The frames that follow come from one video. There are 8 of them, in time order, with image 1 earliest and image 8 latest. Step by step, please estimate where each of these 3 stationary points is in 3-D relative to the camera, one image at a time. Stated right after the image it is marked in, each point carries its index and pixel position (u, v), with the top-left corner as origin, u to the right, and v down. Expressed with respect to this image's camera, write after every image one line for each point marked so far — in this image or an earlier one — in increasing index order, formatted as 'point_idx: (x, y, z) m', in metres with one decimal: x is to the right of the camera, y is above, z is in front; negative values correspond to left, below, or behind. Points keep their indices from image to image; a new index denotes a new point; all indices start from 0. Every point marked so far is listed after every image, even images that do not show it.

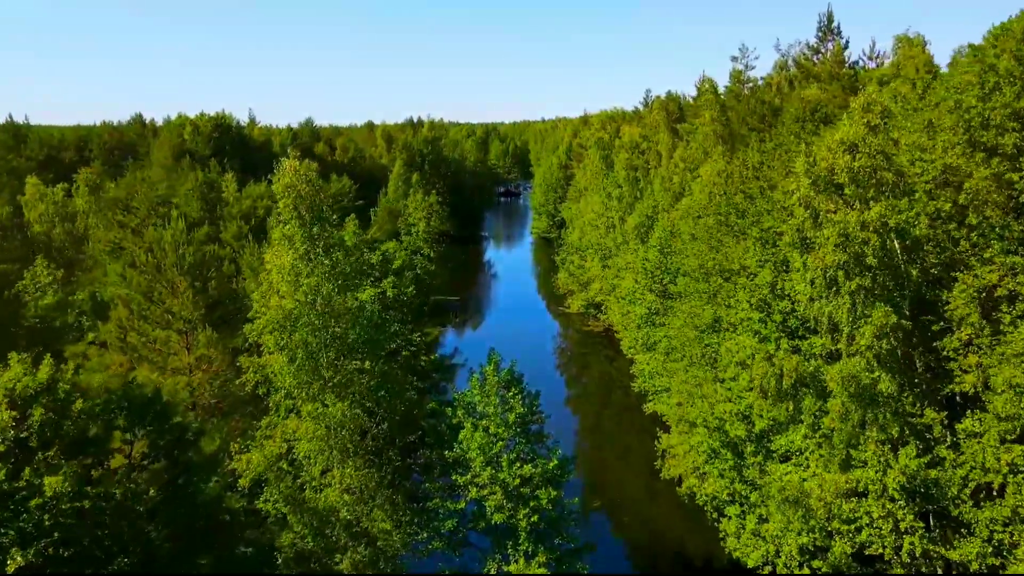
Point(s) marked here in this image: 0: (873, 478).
0: (+7.5, -3.9, +16.2) m
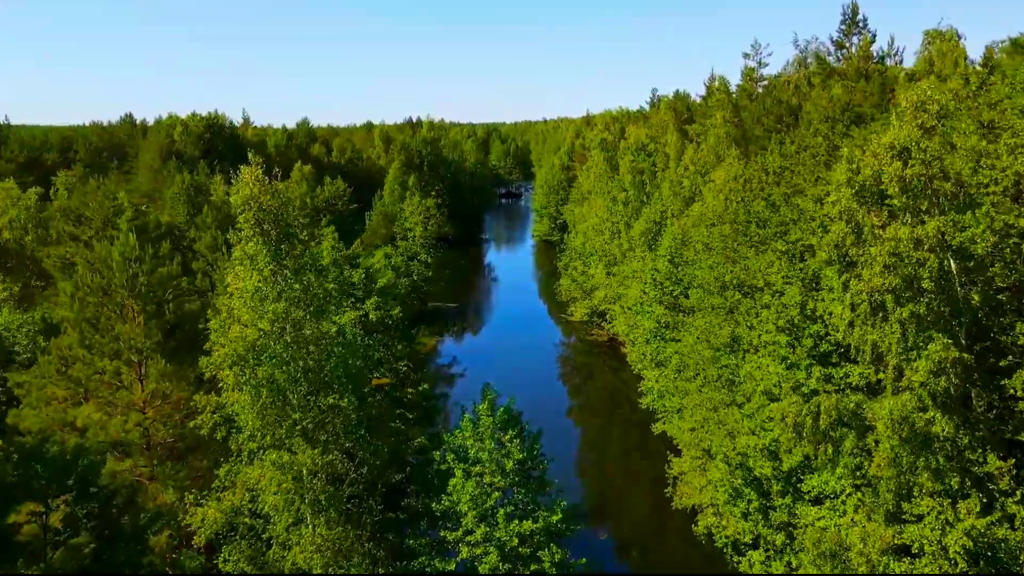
0: (+7.4, -4.4, +14.0) m
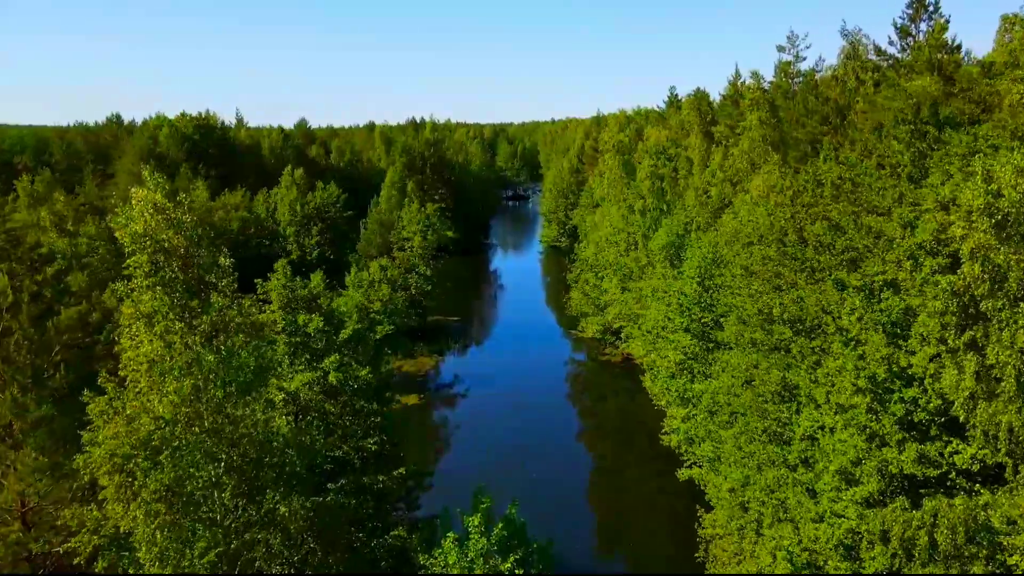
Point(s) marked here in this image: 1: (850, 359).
0: (+7.4, -5.3, +9.8) m
1: (+6.6, -1.4, +15.4) m
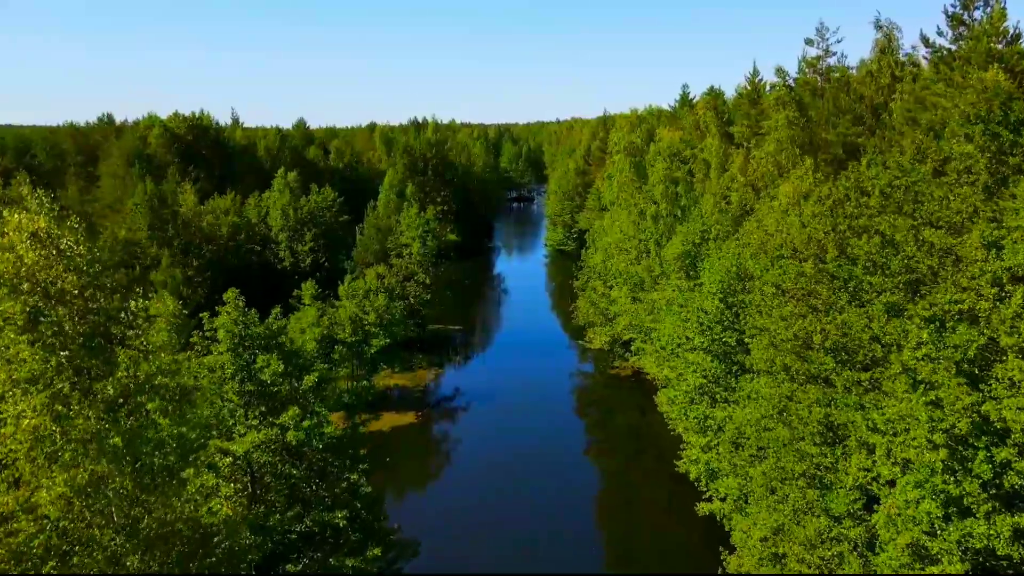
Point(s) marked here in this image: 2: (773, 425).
0: (+7.4, -5.9, +7.3) m
1: (+6.6, -1.9, +12.8) m
2: (+6.5, -3.4, +19.4) m
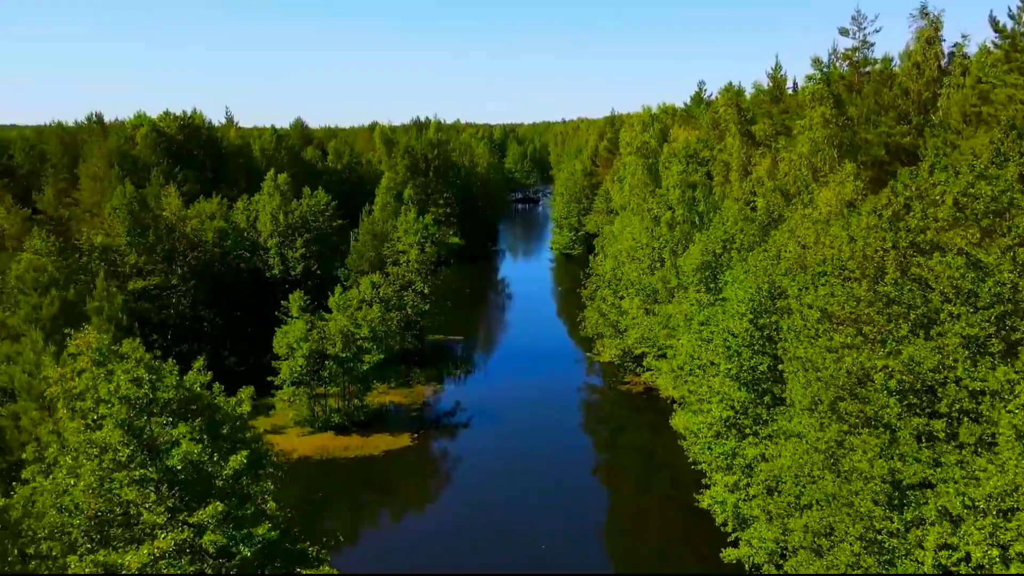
0: (+7.4, -6.4, +4.3) m
1: (+6.6, -2.5, +9.9) m
2: (+6.5, -3.9, +16.5) m
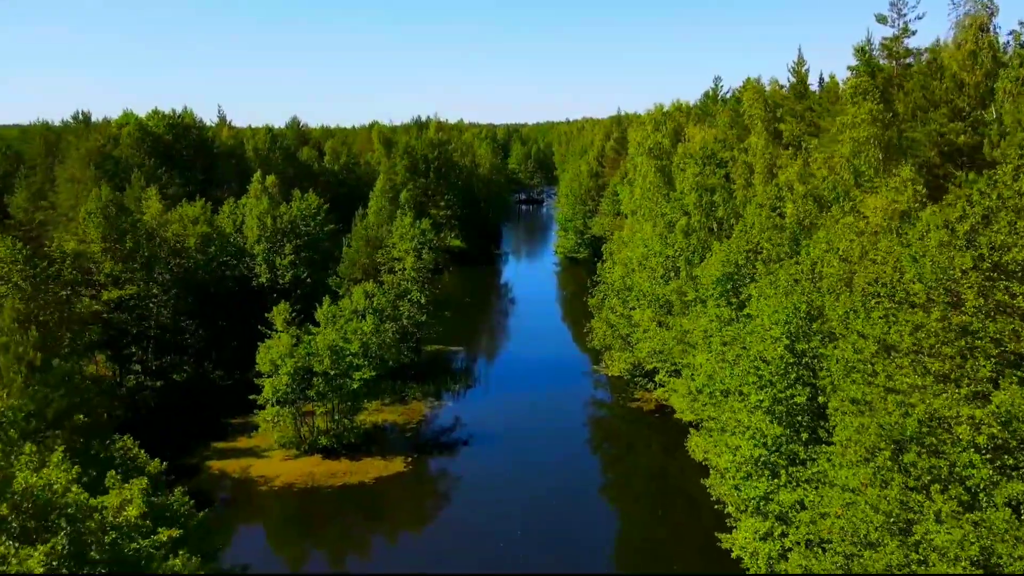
0: (+7.3, -6.9, +1.5) m
1: (+6.6, -3.0, +7.1) m
2: (+6.5, -4.4, +13.7) m
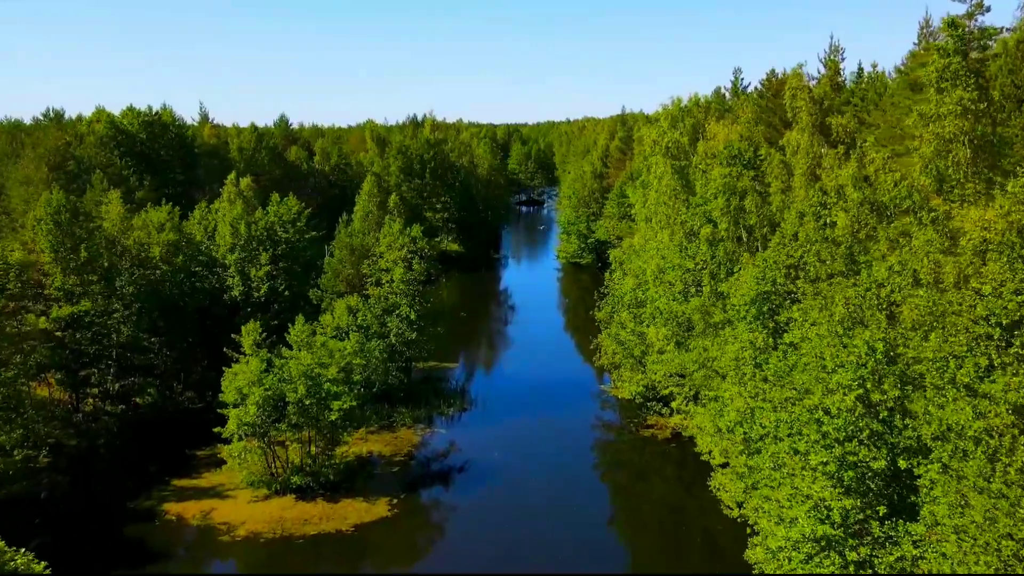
0: (+7.3, -7.6, -2.5) m
1: (+6.6, -3.6, +3.0) m
2: (+6.5, -5.1, +9.7) m
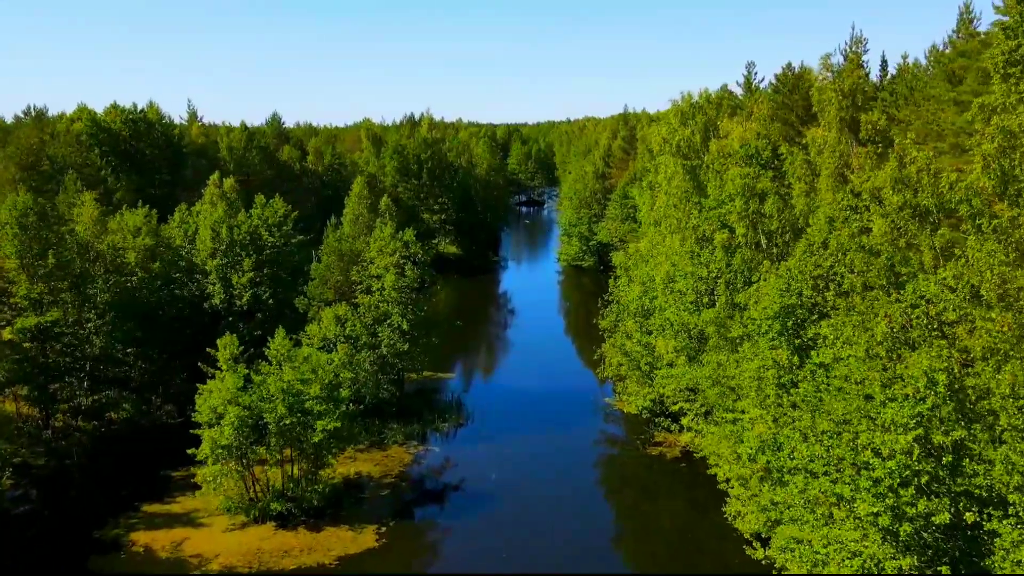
0: (+7.2, -7.9, -4.8) m
1: (+6.5, -4.0, +0.7) m
2: (+6.4, -5.5, +7.4) m
